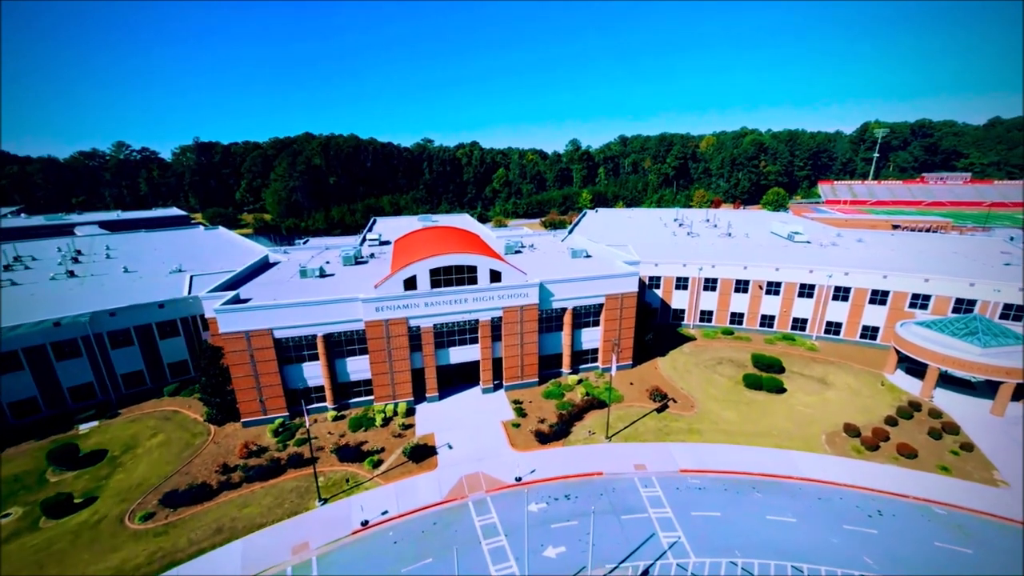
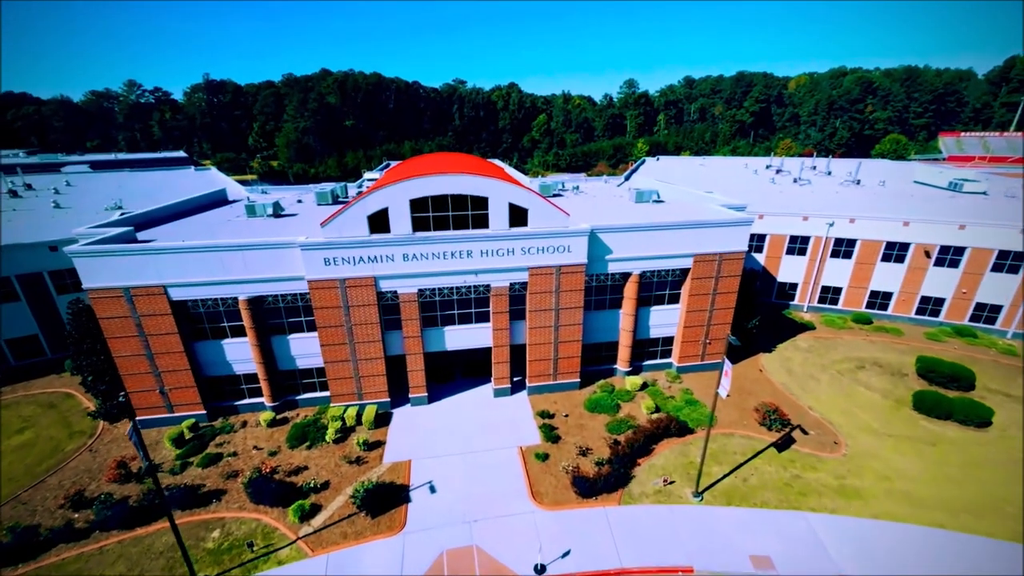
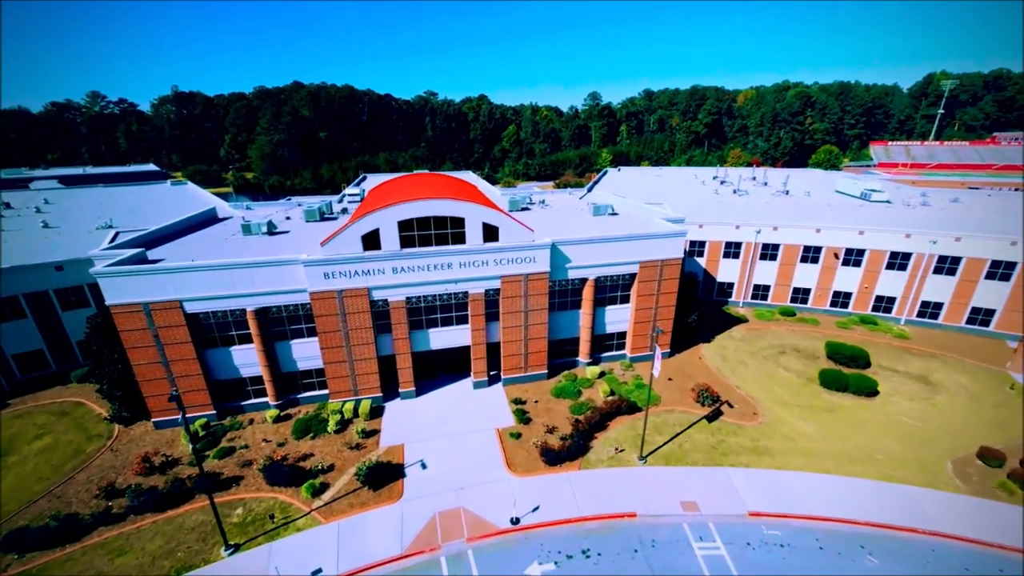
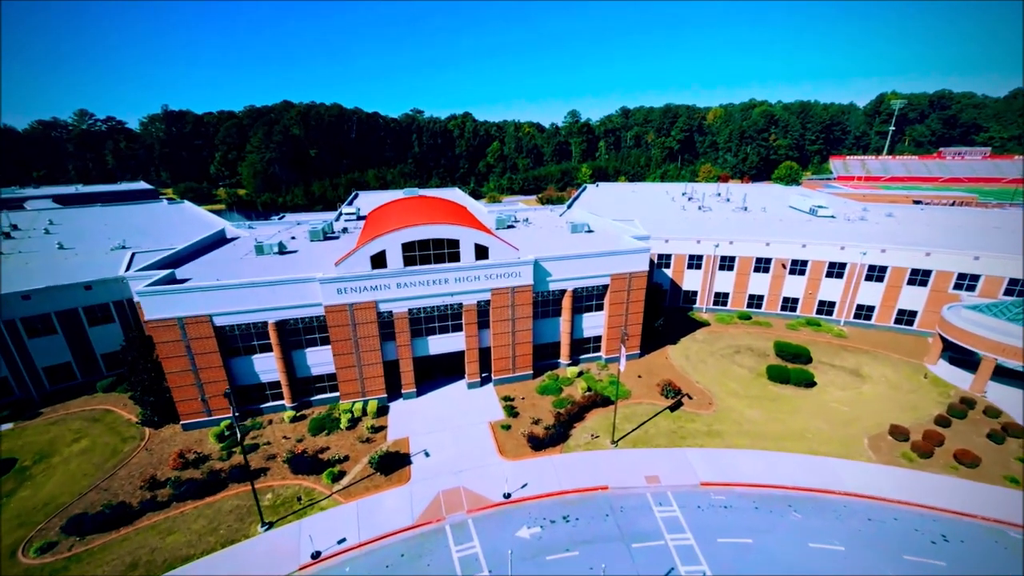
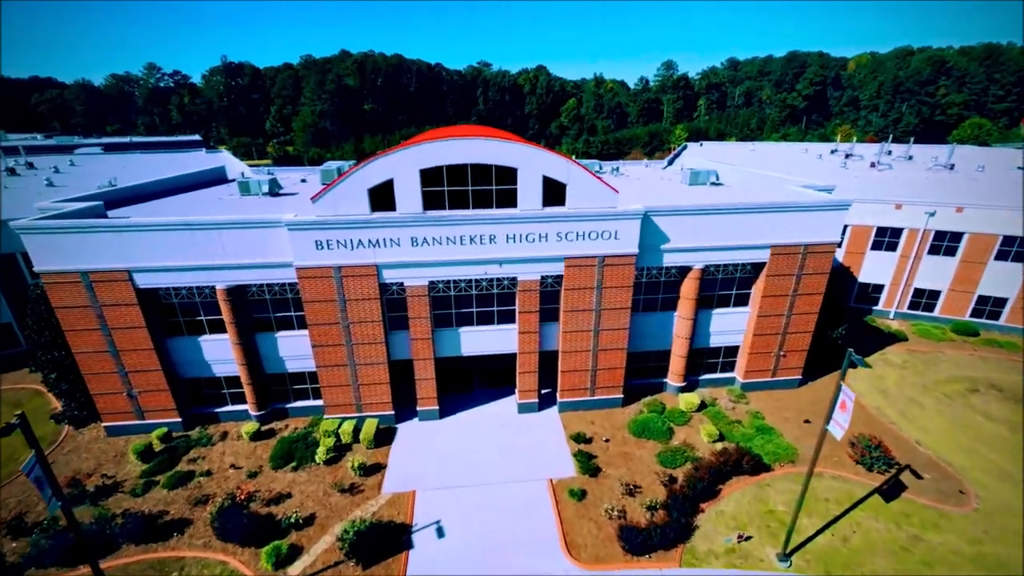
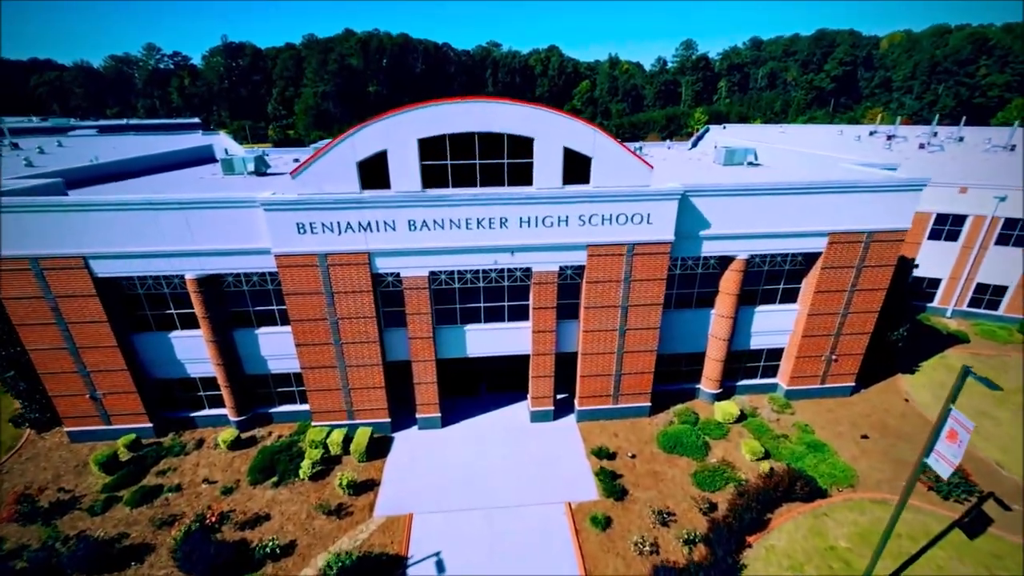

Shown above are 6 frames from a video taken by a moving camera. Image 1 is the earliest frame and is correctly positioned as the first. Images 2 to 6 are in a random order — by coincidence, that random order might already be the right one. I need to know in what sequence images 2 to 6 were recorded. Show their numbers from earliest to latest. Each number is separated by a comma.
4, 3, 2, 5, 6
